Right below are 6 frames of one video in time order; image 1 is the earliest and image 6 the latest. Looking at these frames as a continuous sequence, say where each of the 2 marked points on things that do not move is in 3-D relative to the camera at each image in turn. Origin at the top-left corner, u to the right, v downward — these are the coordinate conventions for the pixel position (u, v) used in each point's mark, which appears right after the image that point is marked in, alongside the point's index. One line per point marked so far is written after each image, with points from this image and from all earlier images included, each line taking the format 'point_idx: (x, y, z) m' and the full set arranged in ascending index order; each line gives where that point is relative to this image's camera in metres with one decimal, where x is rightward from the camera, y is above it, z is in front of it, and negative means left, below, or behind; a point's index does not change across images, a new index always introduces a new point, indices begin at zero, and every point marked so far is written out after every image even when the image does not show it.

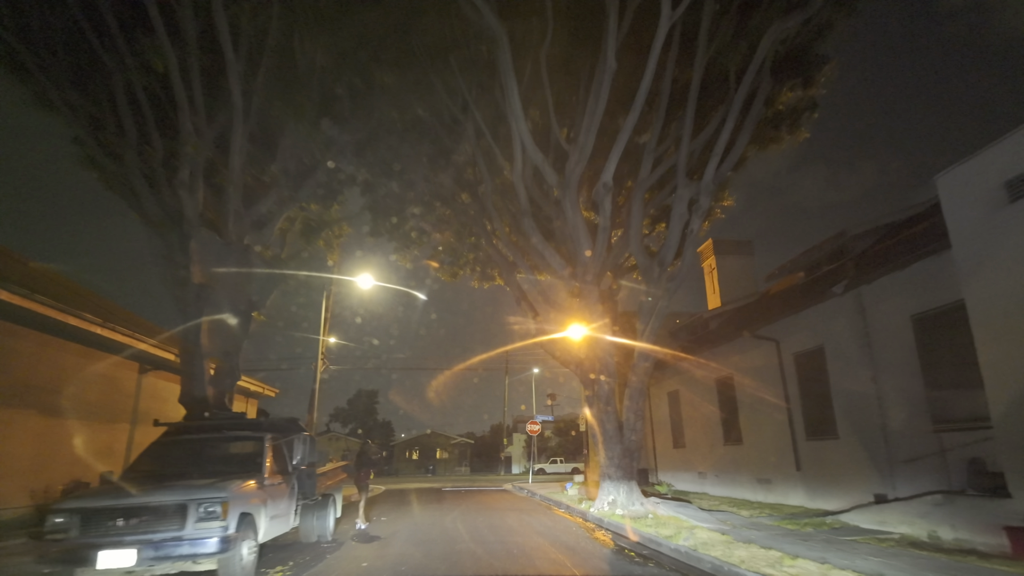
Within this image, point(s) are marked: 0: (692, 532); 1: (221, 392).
0: (+2.9, -3.9, +9.0) m
1: (-6.6, -2.4, +12.6) m
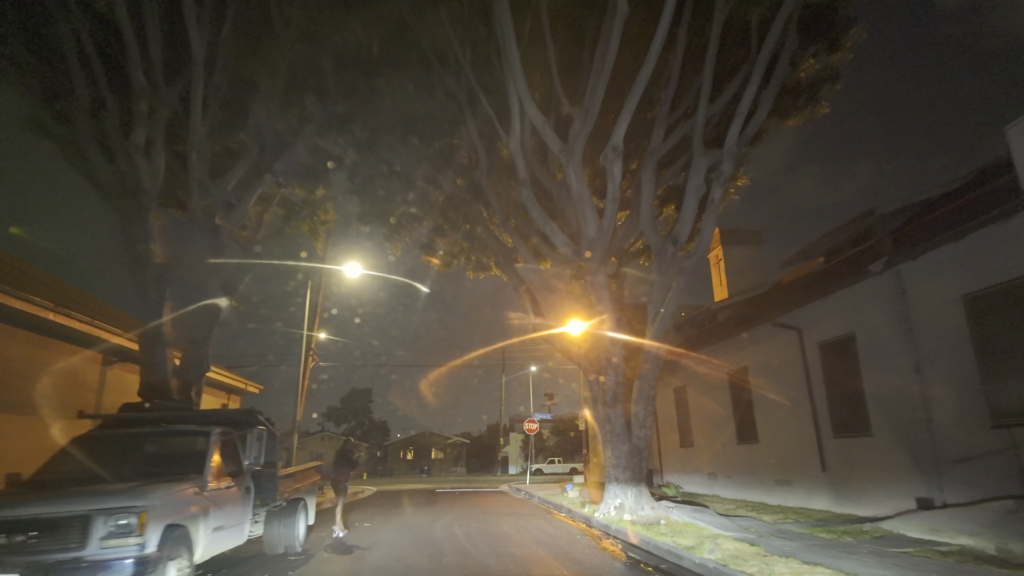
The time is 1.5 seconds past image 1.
0: (+2.9, -3.6, +7.8) m
1: (-6.7, -2.0, +11.4) m
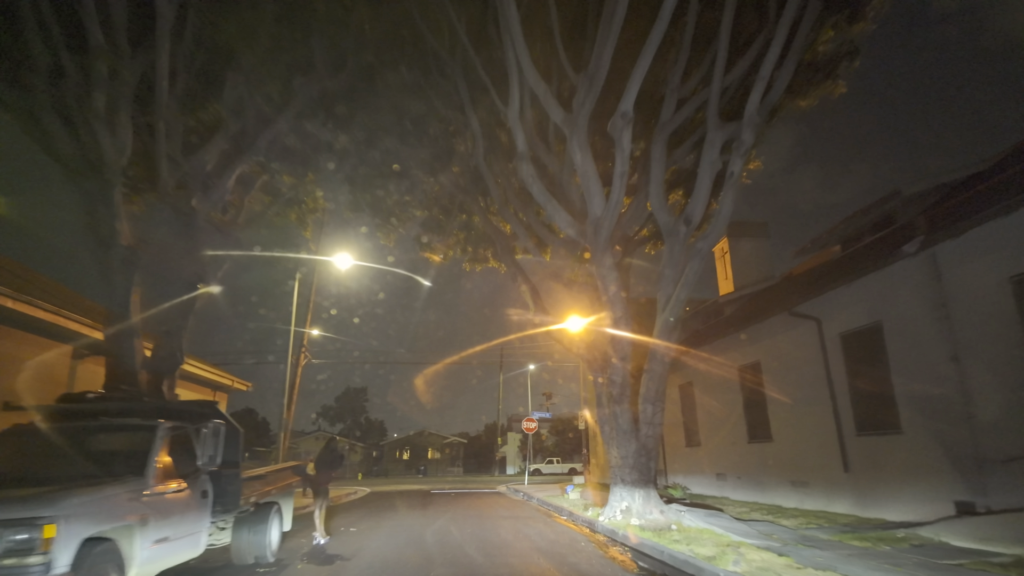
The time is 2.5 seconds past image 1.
0: (+2.9, -3.3, +7.0) m
1: (-6.7, -1.7, +10.6) m
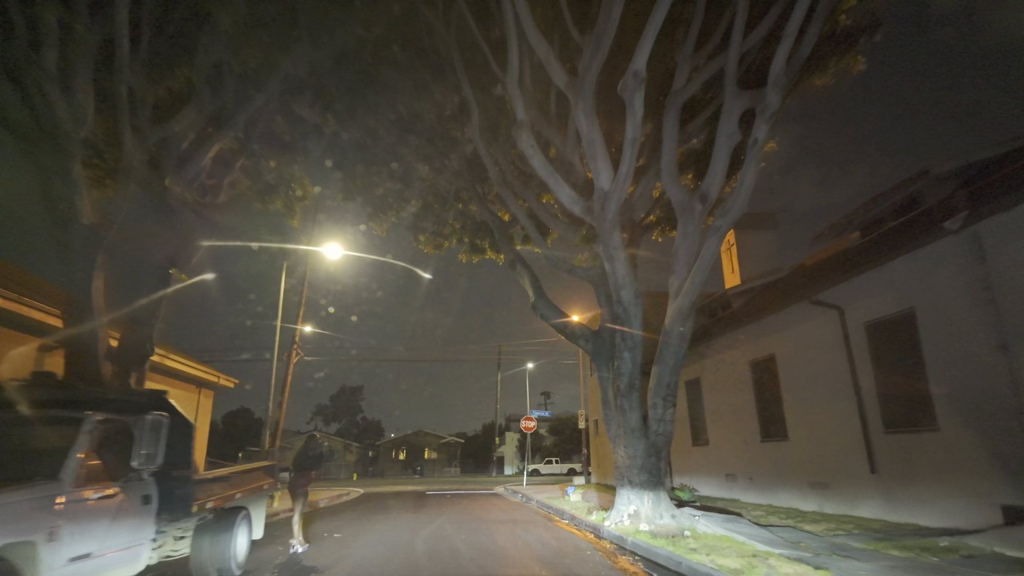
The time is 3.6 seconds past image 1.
0: (+2.8, -3.0, +6.2) m
1: (-6.7, -1.4, +9.7) m
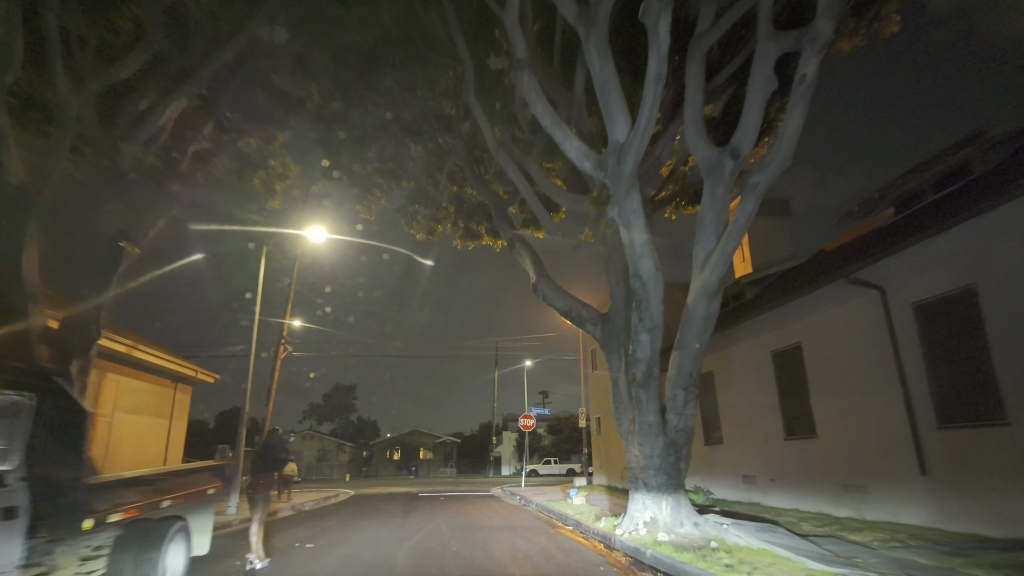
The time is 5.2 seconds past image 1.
0: (+2.8, -2.7, +4.9) m
1: (-6.7, -1.0, +8.4) m
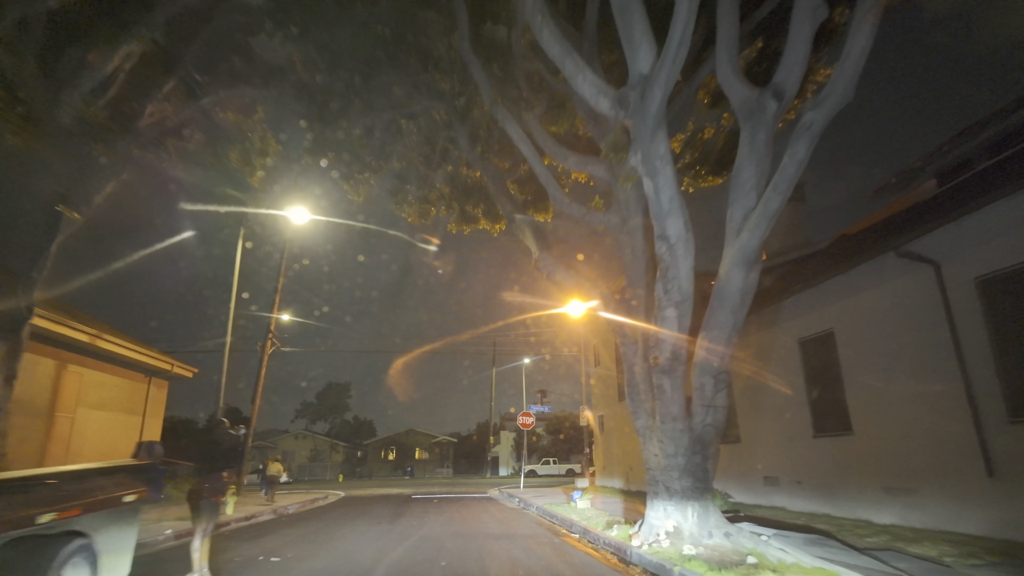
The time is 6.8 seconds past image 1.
0: (+2.8, -2.3, +3.7) m
1: (-6.7, -0.6, +7.2) m
